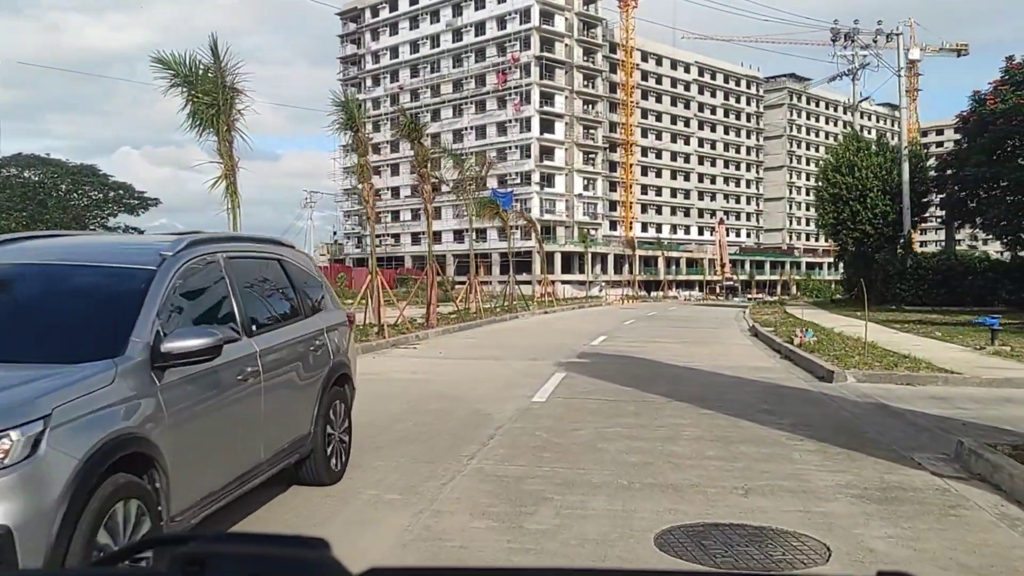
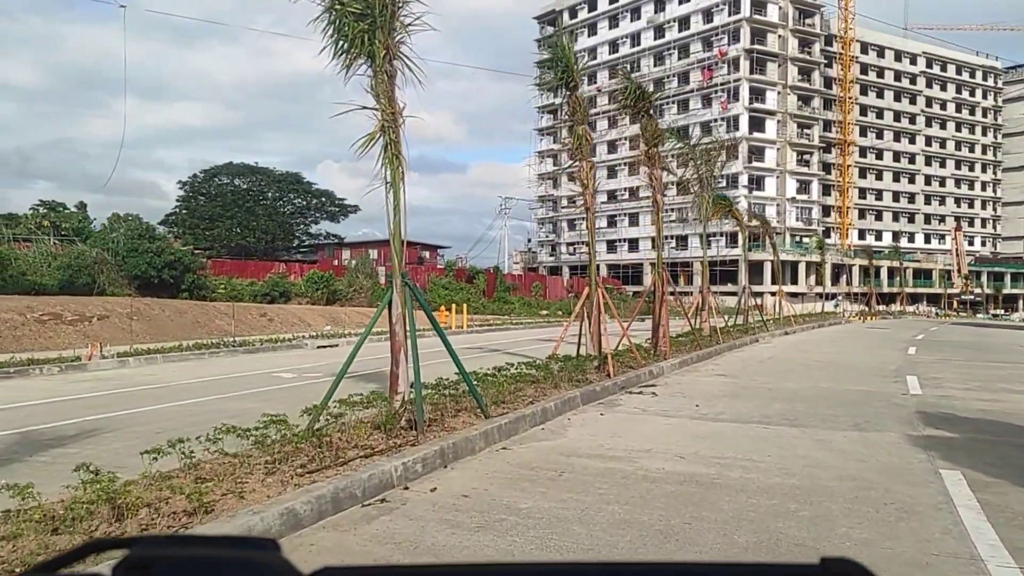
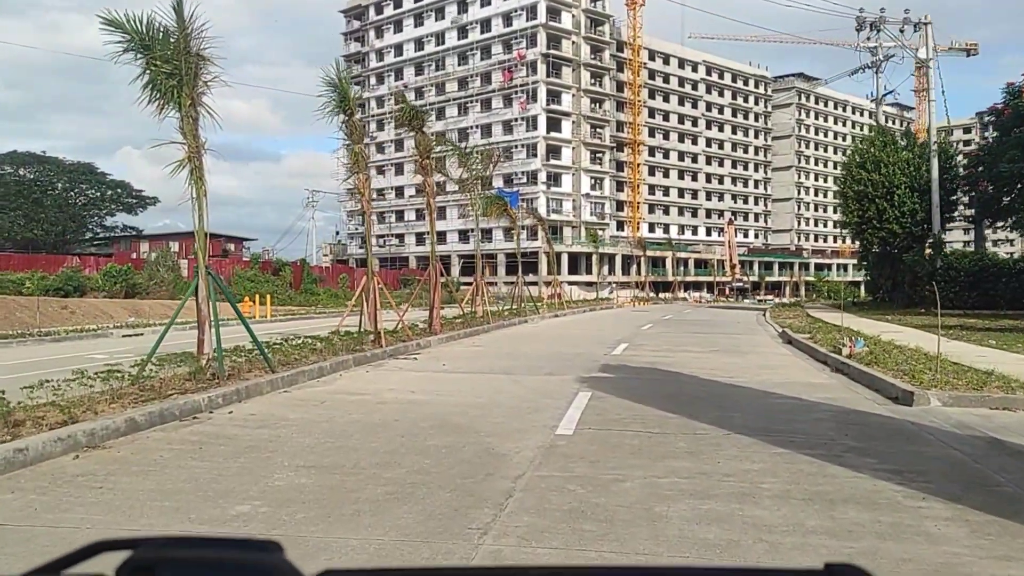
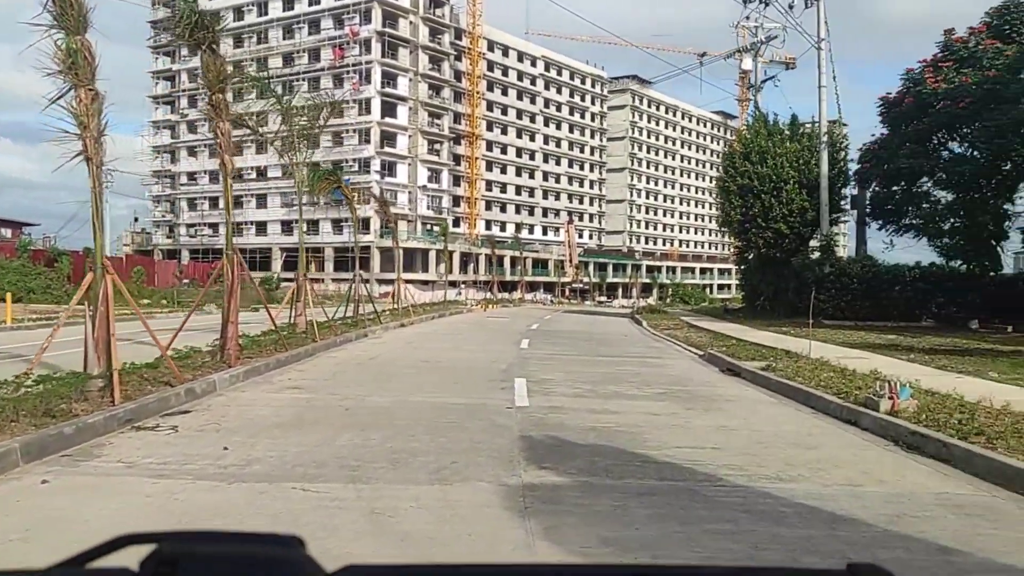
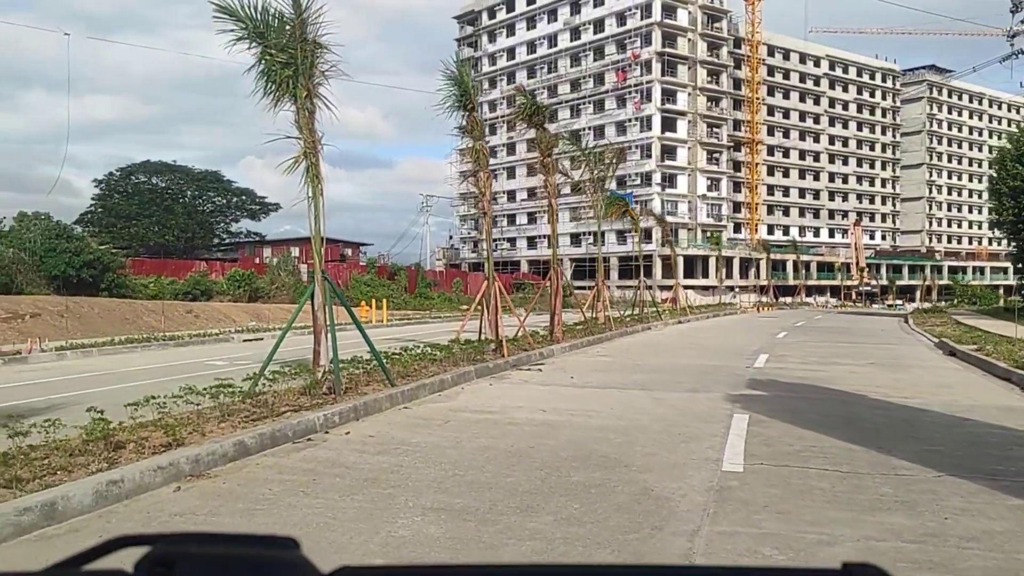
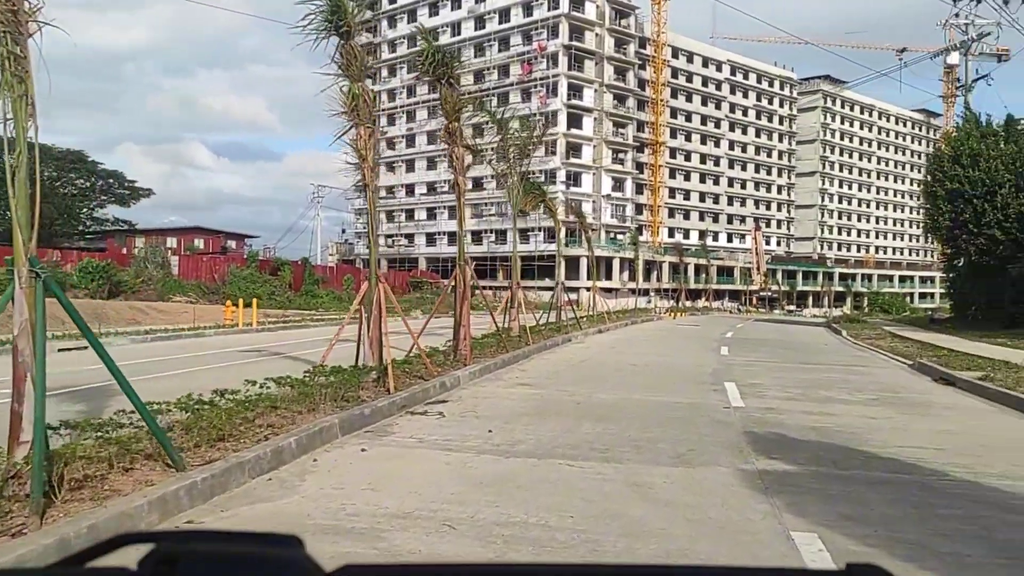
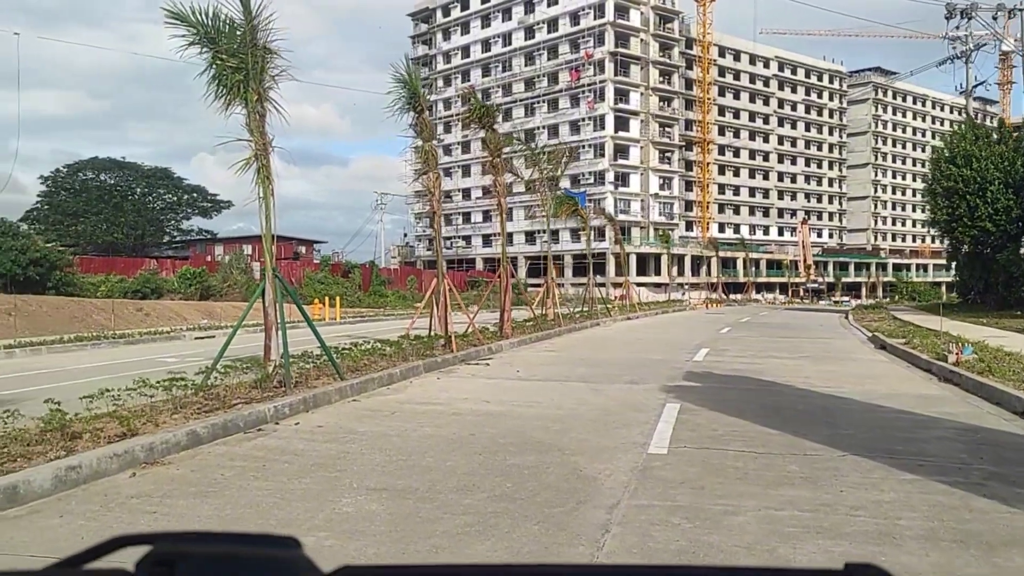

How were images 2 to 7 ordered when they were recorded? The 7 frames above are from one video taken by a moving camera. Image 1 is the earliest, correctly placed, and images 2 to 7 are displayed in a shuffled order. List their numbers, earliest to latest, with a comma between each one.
3, 7, 5, 2, 6, 4
